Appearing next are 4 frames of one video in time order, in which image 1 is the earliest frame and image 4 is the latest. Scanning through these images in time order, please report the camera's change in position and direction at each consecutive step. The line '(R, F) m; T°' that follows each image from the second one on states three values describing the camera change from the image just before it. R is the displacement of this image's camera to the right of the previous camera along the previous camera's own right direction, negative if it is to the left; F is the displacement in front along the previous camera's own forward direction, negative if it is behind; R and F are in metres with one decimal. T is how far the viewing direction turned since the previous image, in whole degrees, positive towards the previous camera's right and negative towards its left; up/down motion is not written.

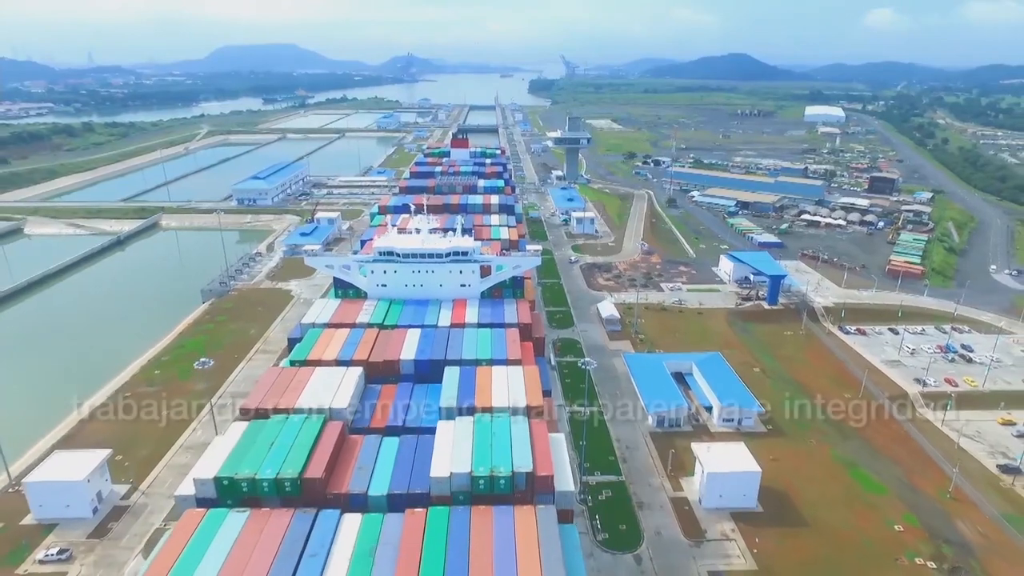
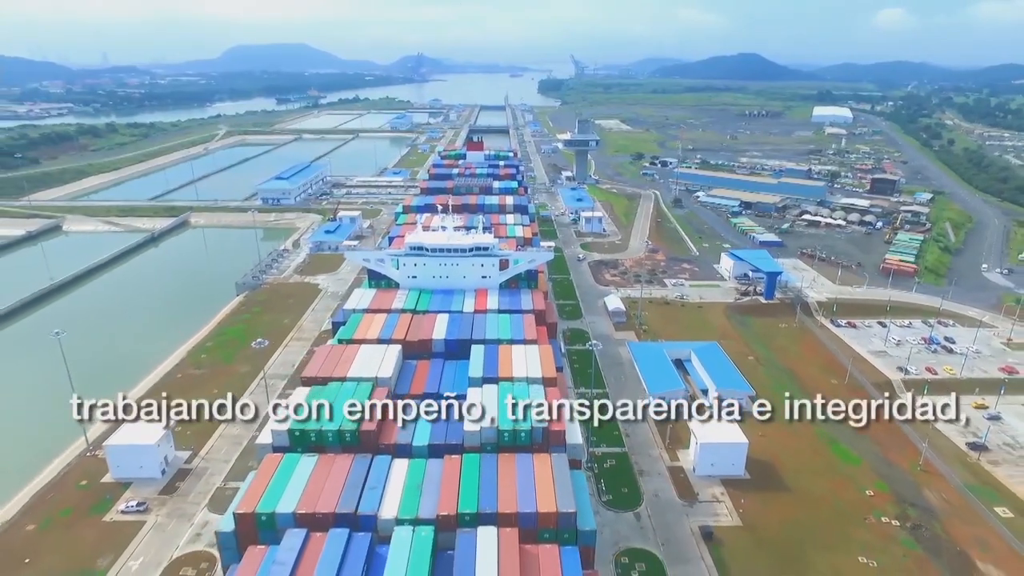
(-0.3, -3.0) m; -1°
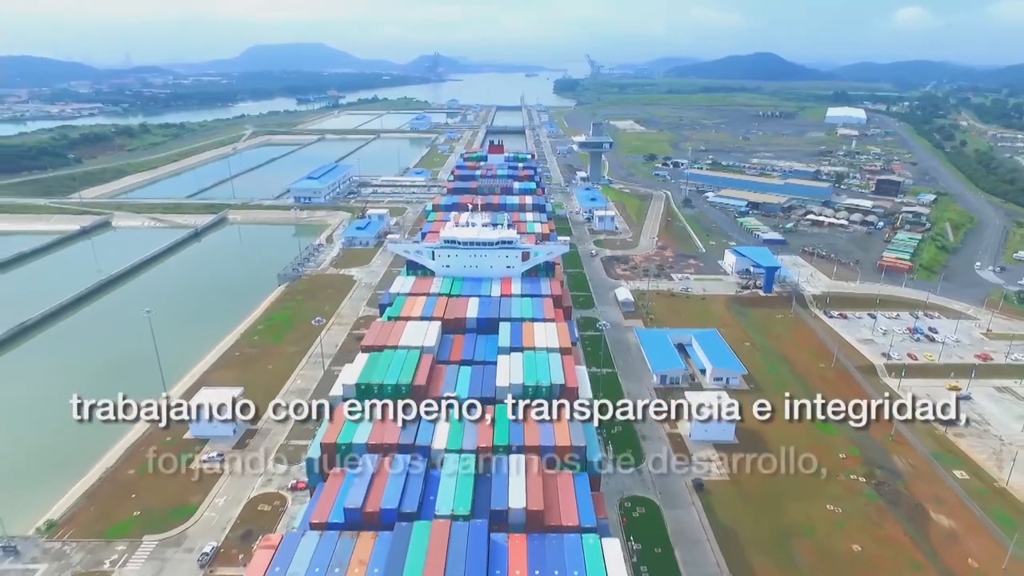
(-0.4, -4.1) m; -1°
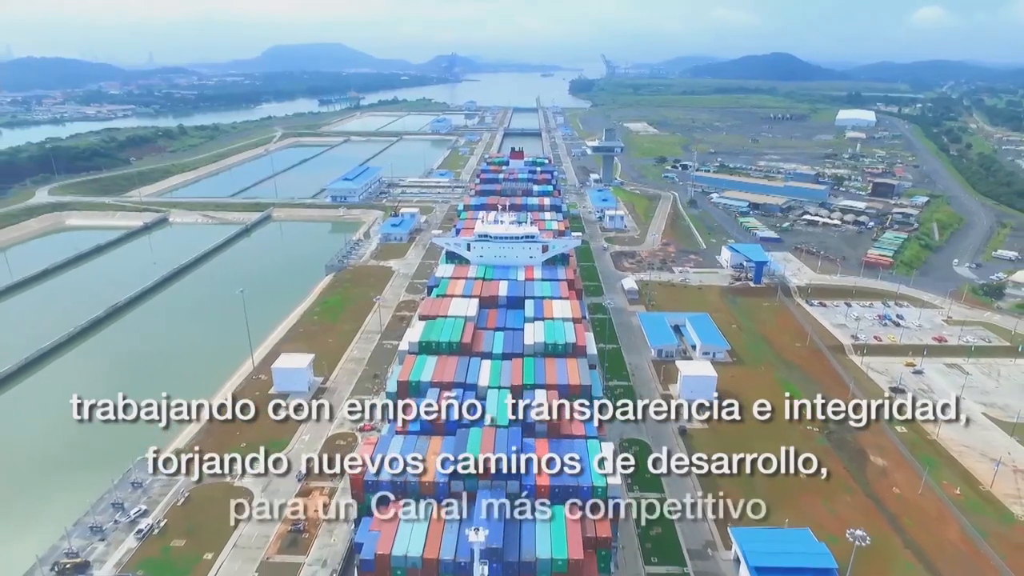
(-0.5, -6.8) m; -1°
